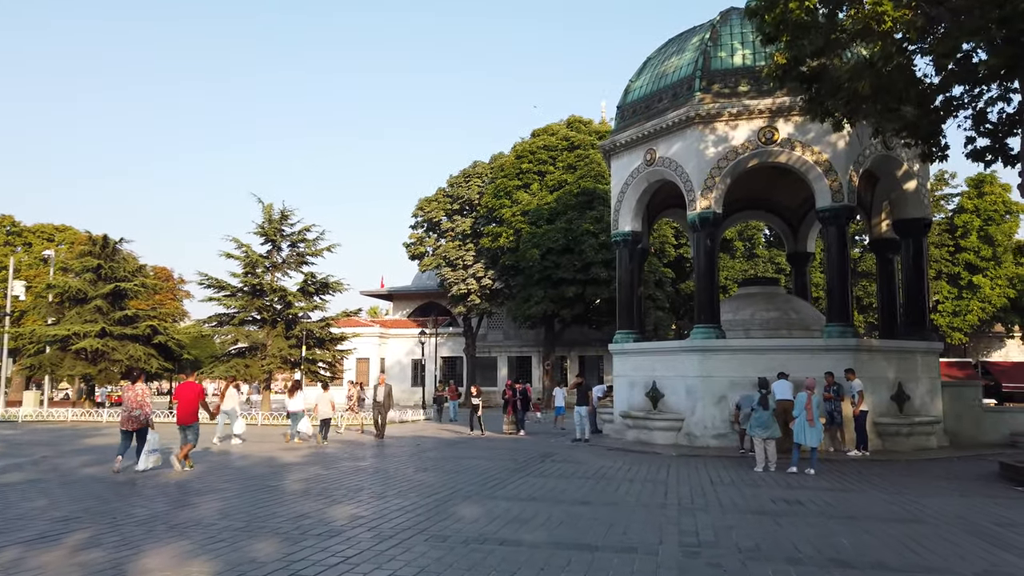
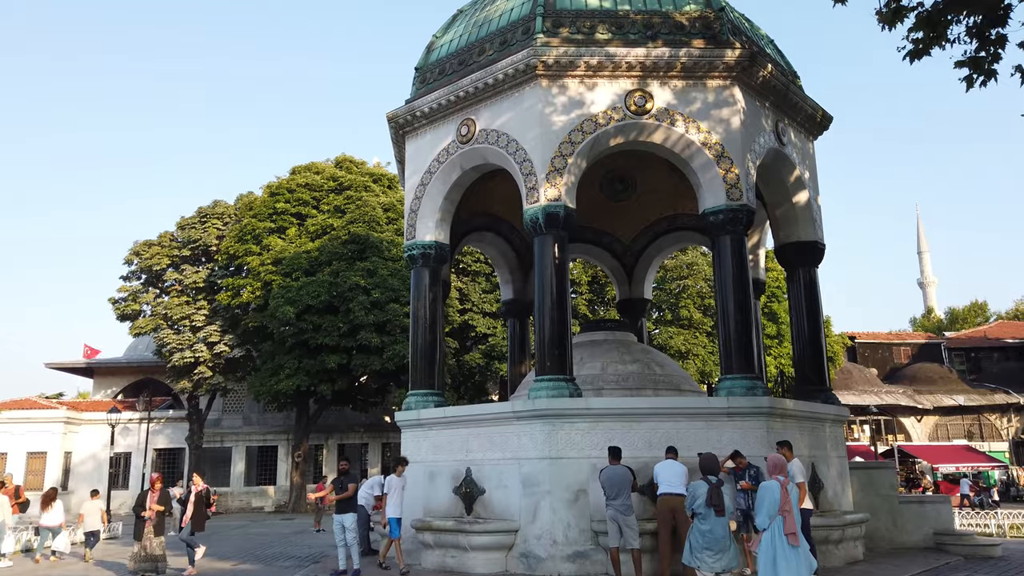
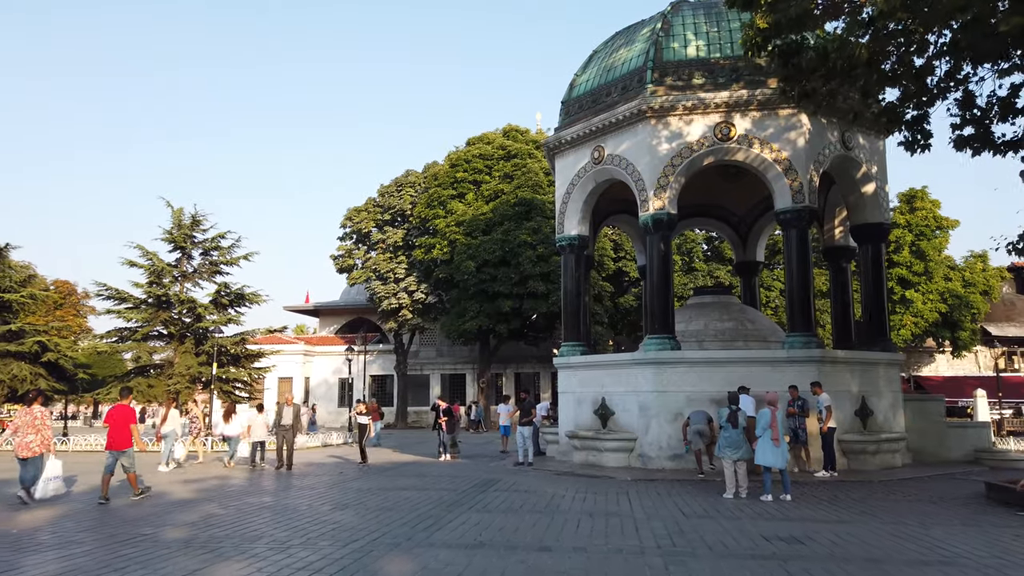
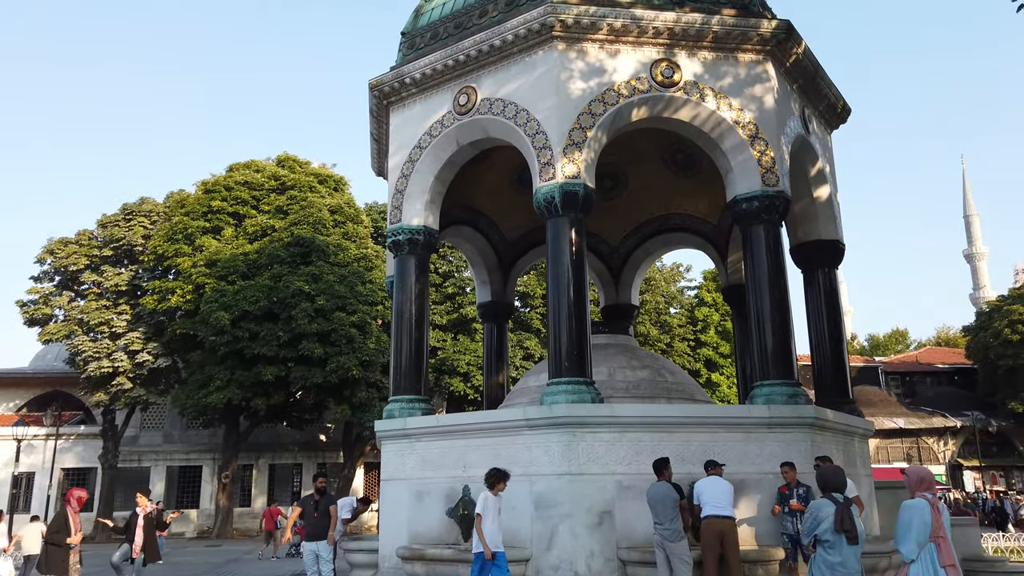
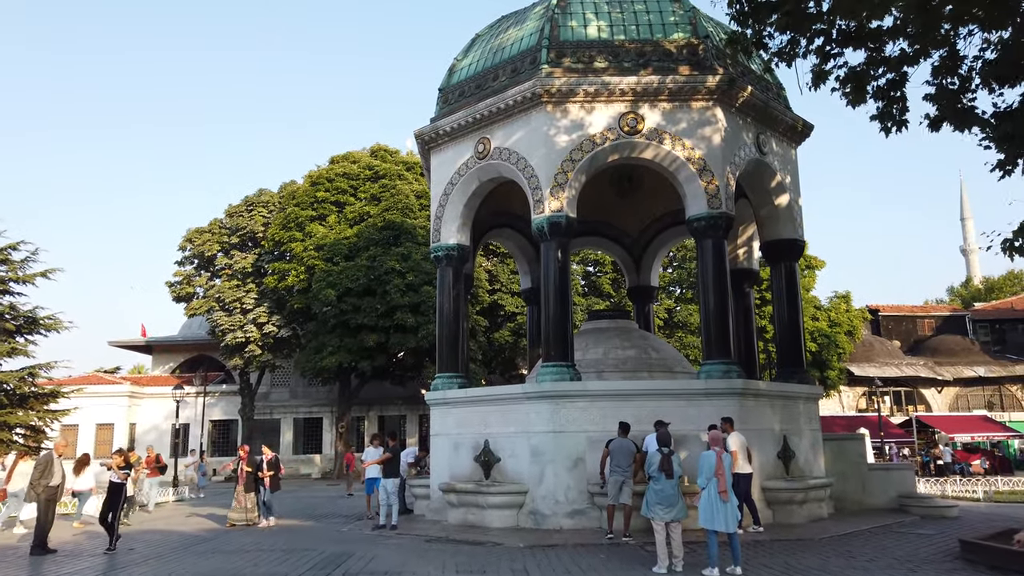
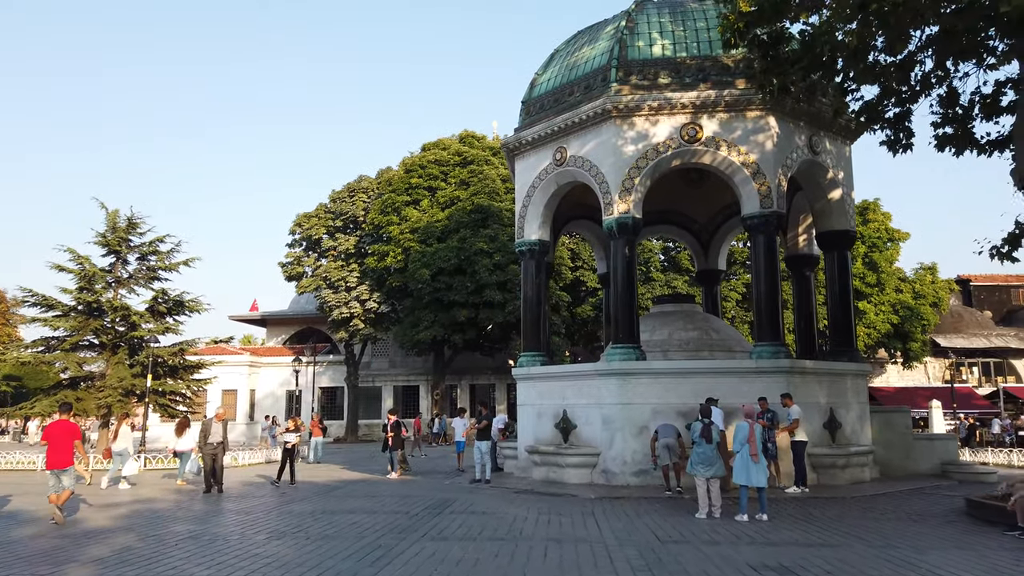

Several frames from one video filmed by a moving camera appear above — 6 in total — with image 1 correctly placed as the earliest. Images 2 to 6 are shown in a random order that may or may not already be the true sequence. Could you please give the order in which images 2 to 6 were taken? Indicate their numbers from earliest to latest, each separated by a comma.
3, 6, 5, 2, 4
